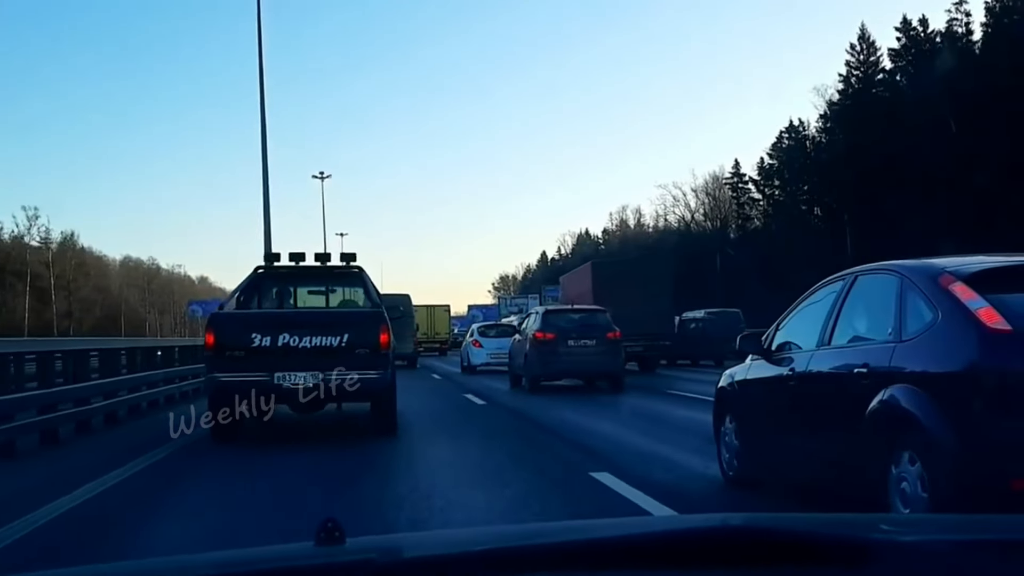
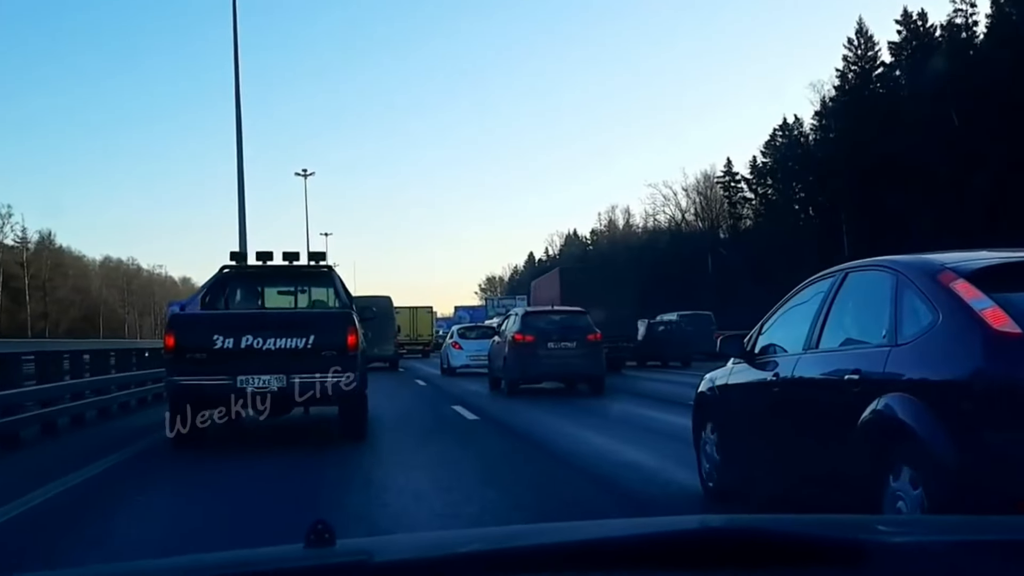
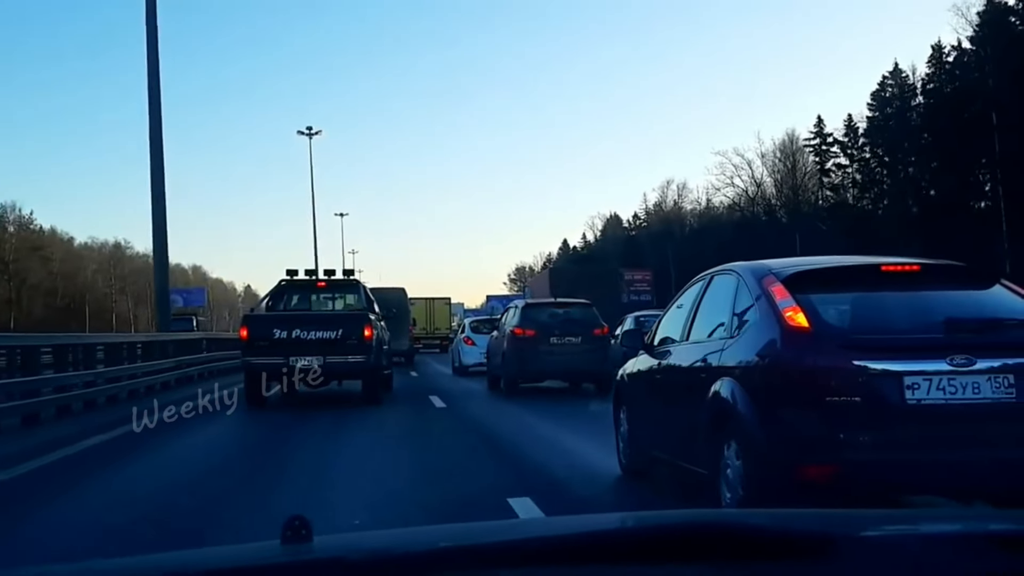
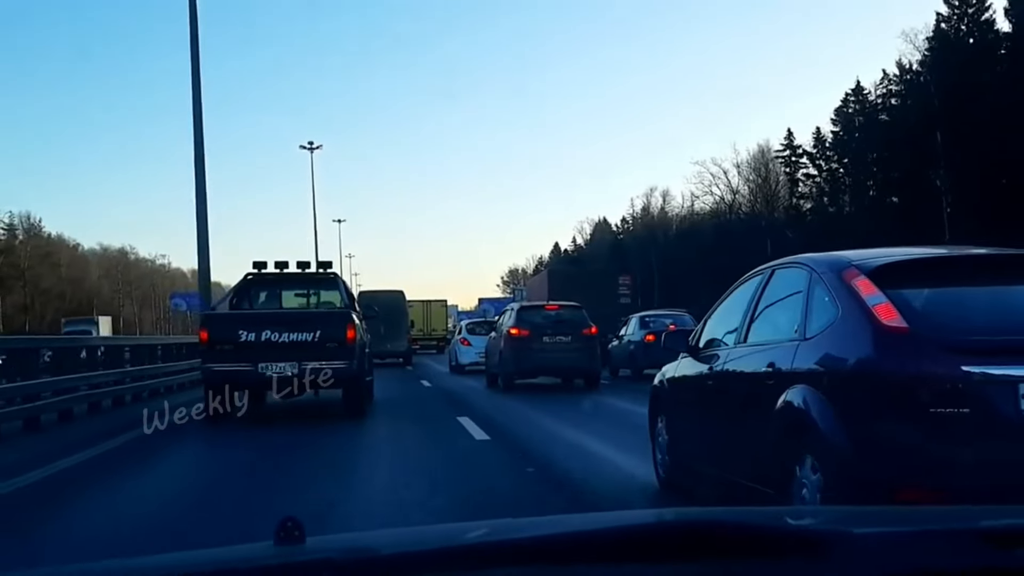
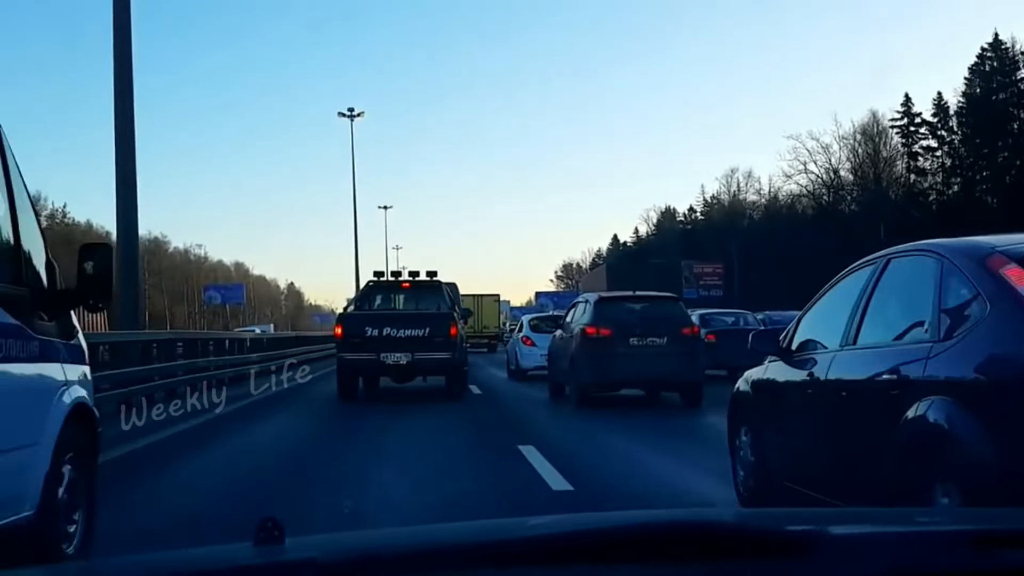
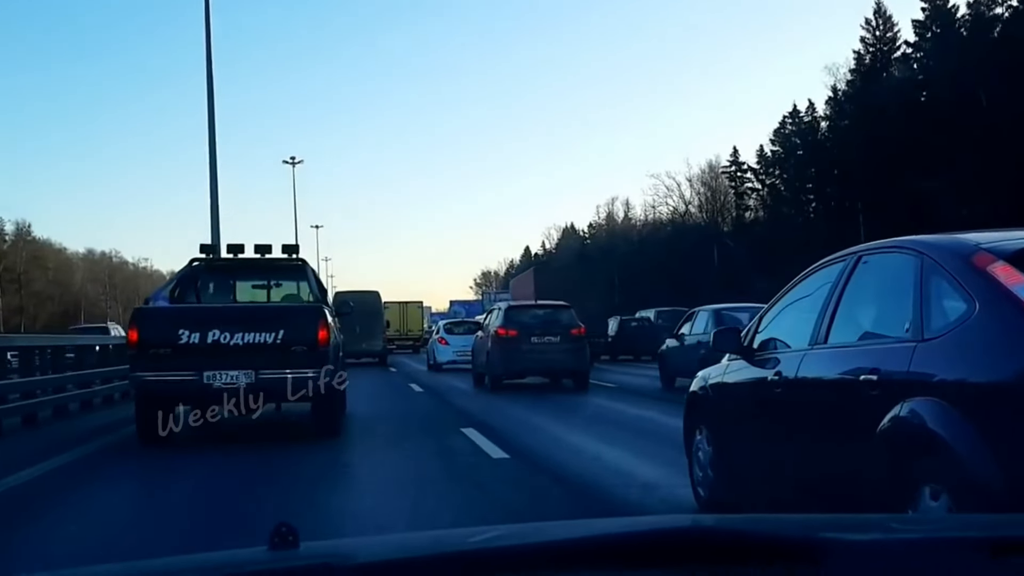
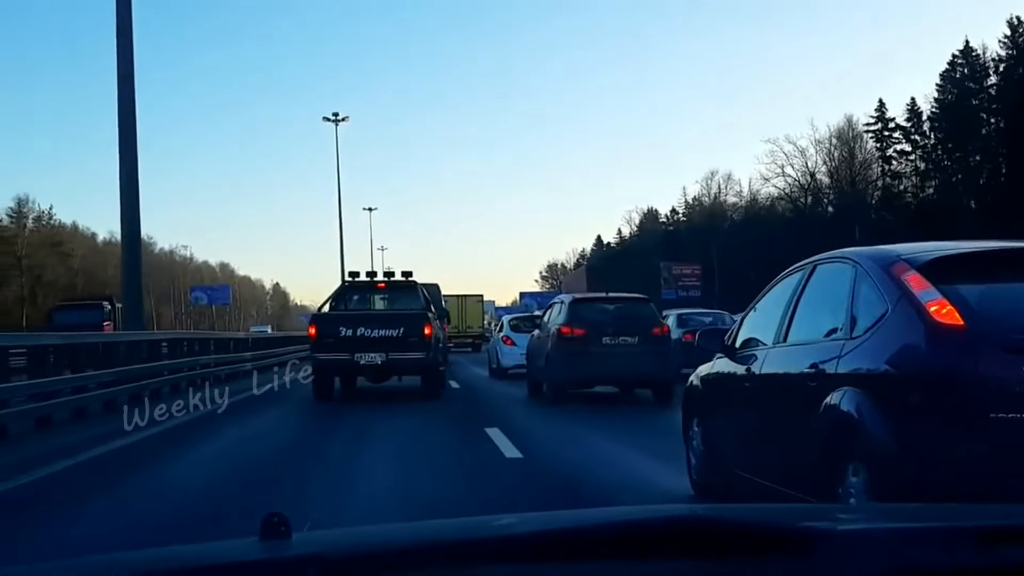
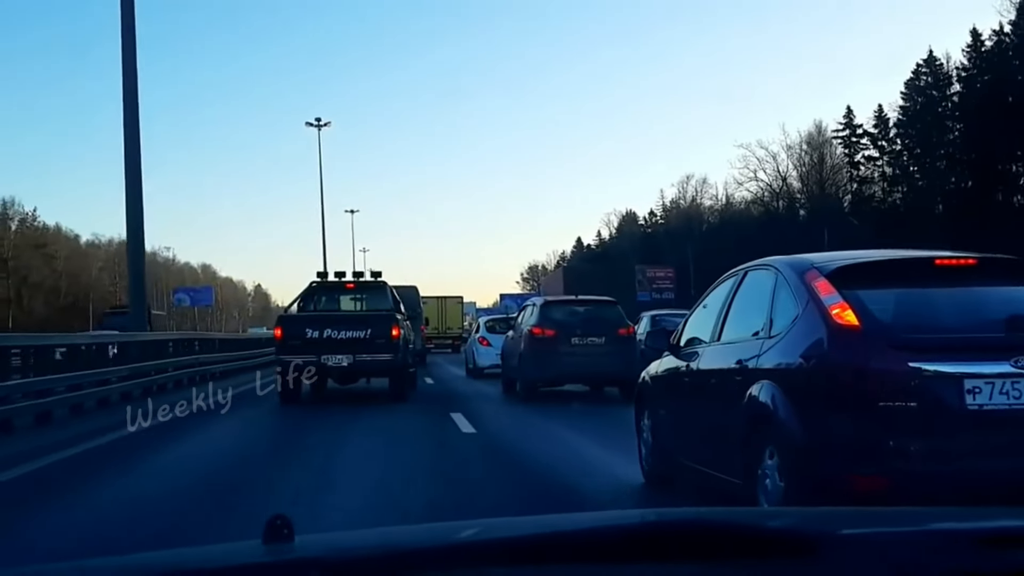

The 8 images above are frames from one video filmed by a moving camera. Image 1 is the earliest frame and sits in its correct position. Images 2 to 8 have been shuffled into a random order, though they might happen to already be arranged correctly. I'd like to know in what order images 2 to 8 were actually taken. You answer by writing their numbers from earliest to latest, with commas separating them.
2, 6, 4, 3, 8, 7, 5
